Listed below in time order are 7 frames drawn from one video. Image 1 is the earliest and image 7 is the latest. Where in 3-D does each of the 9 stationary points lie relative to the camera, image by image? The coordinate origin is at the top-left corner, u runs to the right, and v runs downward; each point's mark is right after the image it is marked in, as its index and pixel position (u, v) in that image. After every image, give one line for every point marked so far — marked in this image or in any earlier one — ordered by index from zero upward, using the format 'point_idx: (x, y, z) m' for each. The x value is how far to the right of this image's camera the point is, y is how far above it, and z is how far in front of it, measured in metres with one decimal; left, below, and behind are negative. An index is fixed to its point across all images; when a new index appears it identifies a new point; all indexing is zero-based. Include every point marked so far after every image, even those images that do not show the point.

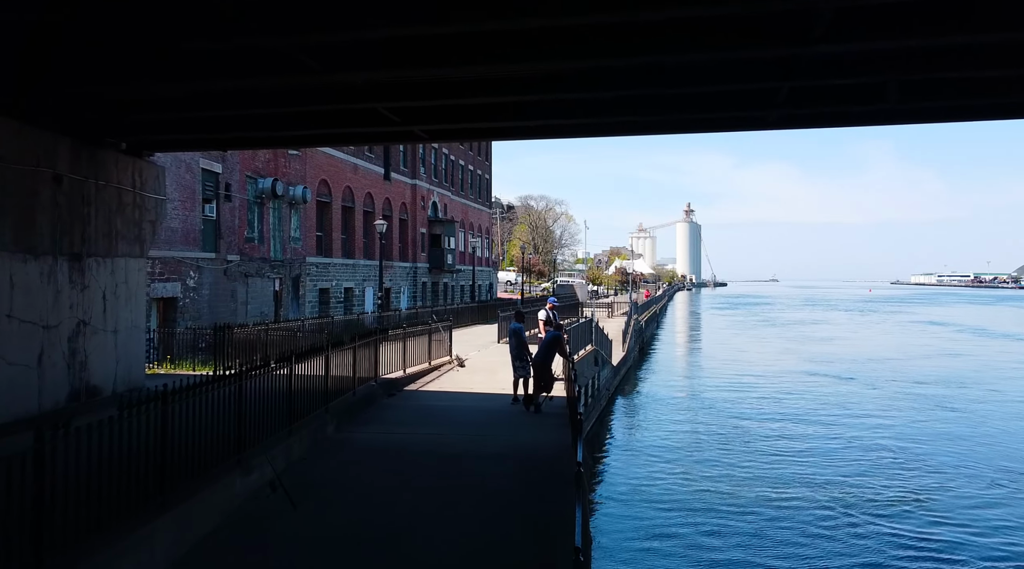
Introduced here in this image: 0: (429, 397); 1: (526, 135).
0: (-1.5, -2.2, +15.6) m
1: (+0.5, +2.5, +13.8) m
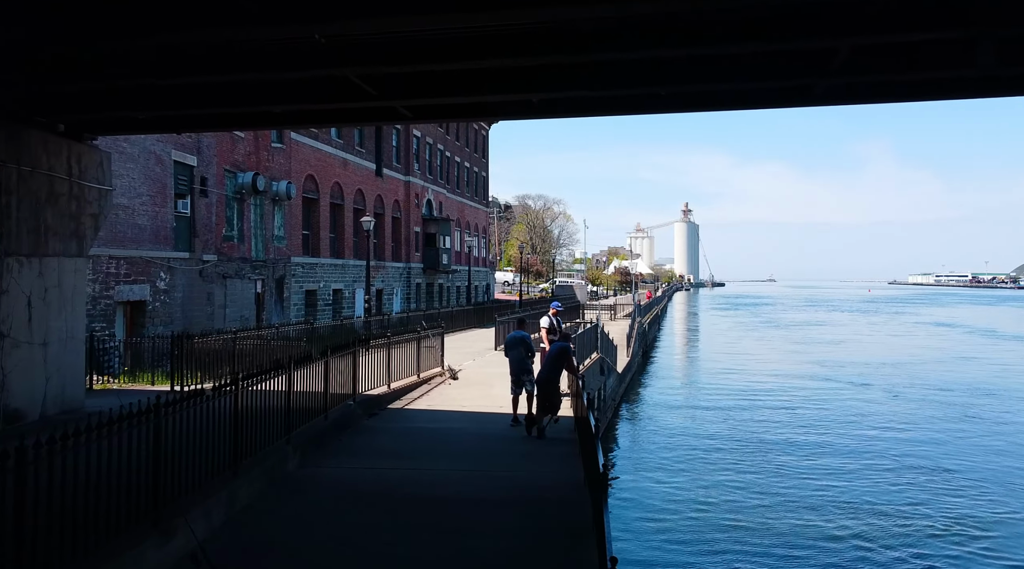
0: (-1.6, -2.2, +13.7) m
1: (+0.4, +2.5, +11.9) m
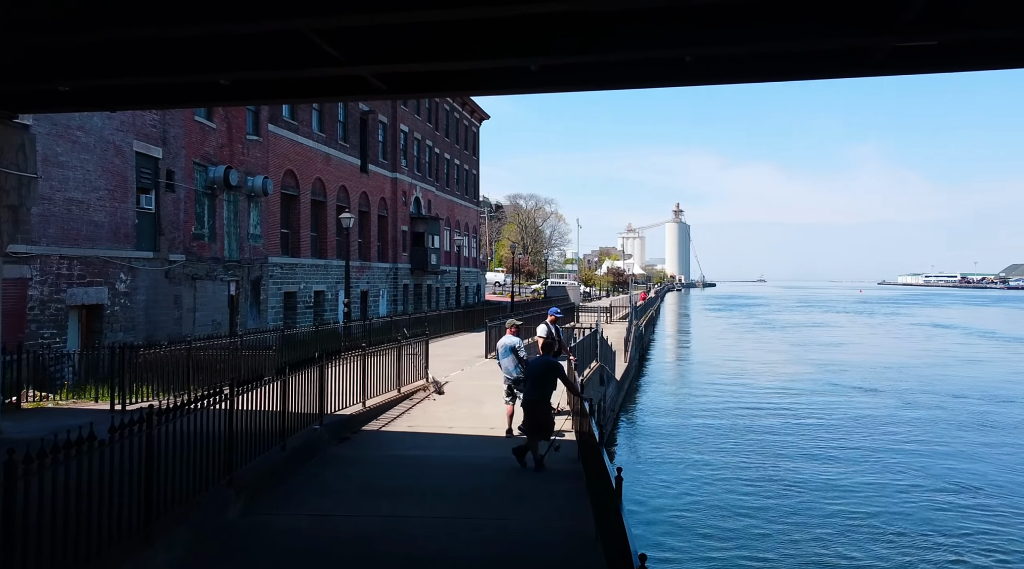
0: (-1.7, -2.3, +11.9) m
1: (+0.4, +2.4, +10.1) m
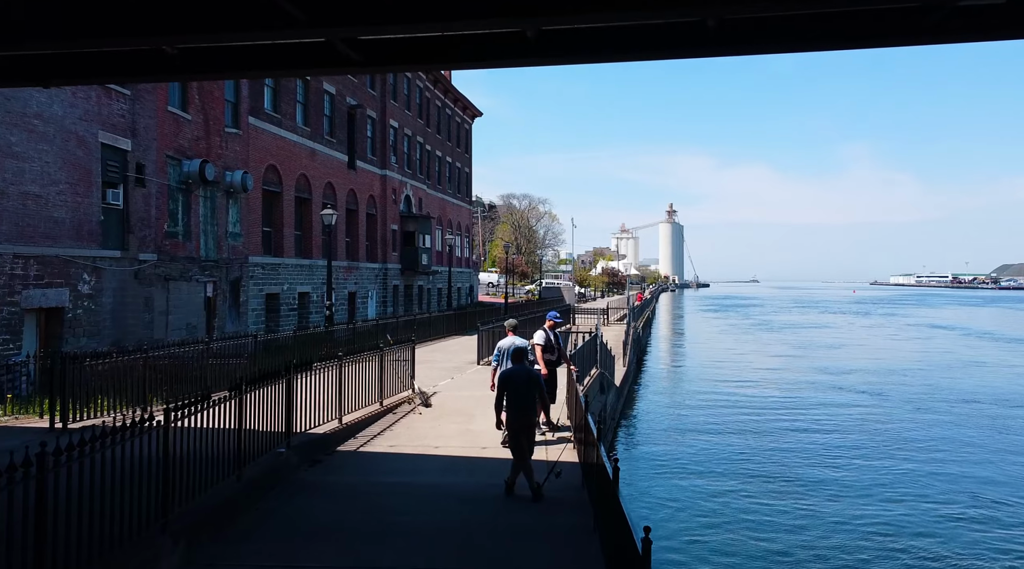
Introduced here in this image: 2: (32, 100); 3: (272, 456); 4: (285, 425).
0: (-1.7, -2.3, +10.4) m
1: (+0.3, +2.4, +8.7) m
2: (-10.2, +3.9, +17.6) m
3: (-2.8, -2.0, +9.6) m
4: (-2.9, -1.8, +10.3) m
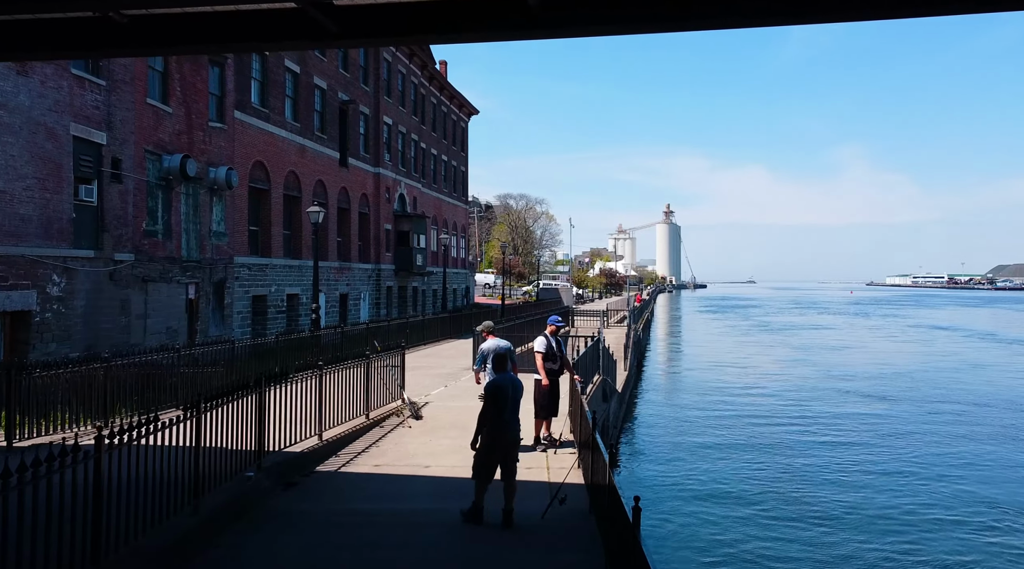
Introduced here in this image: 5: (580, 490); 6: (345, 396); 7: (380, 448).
0: (-1.8, -2.3, +9.3) m
1: (+0.3, +2.4, +7.5) m
2: (-10.3, +3.9, +16.5) m
3: (-2.8, -2.0, +8.5) m
4: (-2.9, -1.8, +9.2) m
5: (+0.8, -2.4, +9.4) m
6: (-2.4, -1.6, +11.9) m
7: (-1.8, -2.2, +11.2) m
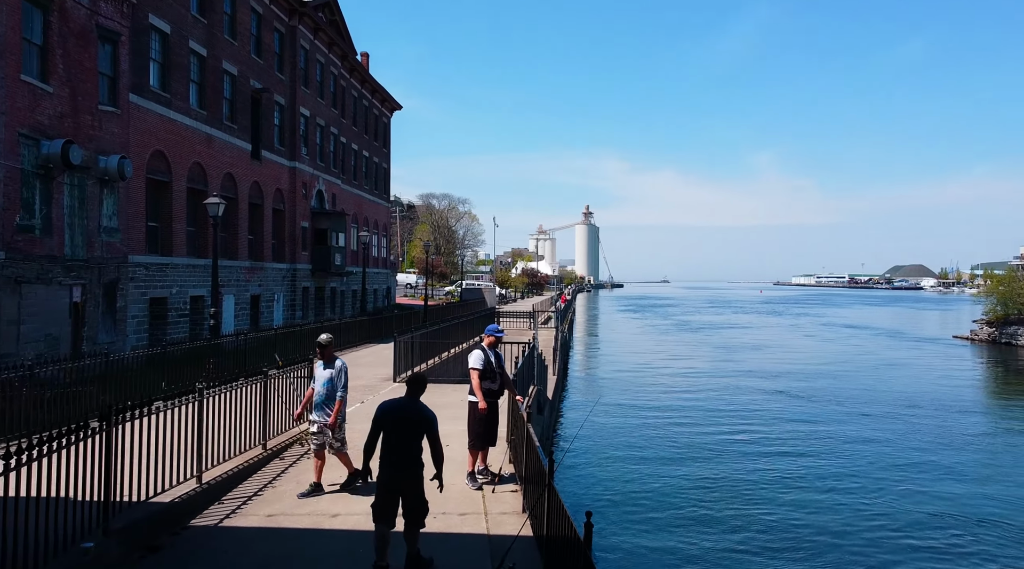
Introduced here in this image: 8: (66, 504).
0: (-2.4, -2.4, +7.4) m
1: (-0.2, +2.4, +5.9) m
2: (-11.5, +3.8, +13.8) m
3: (-3.4, -2.1, +6.5) m
4: (-3.5, -1.8, +7.3) m
5: (+0.2, -2.4, +7.8) m
6: (-3.3, -1.7, +10.0) m
7: (-2.6, -2.3, +9.3) m
8: (-3.5, -1.7, +6.7) m
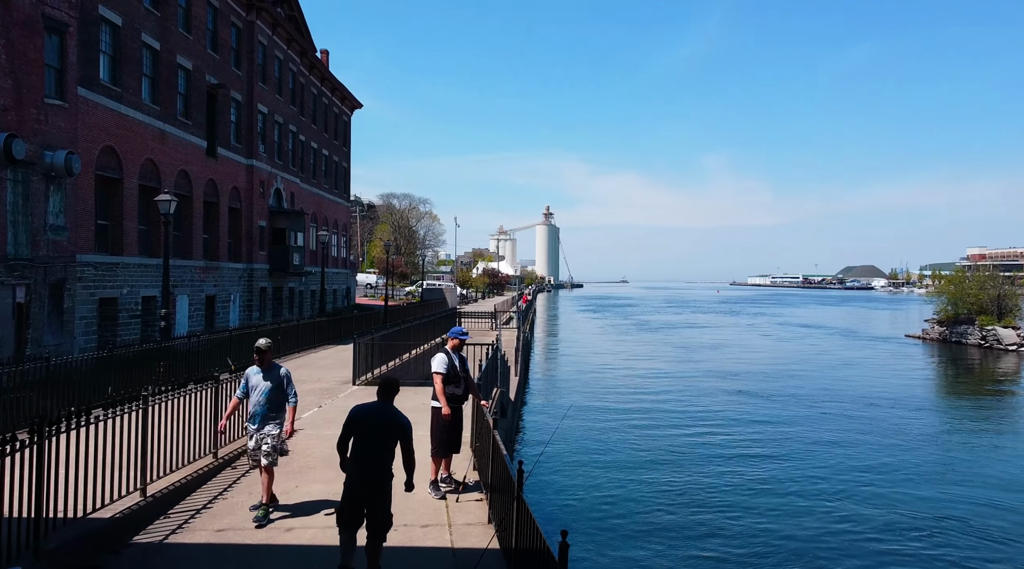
0: (-2.7, -2.4, +7.0) m
1: (-0.4, +2.4, +5.6) m
2: (-12.1, +3.8, +13.0) m
3: (-3.6, -2.1, +6.1) m
4: (-3.8, -1.8, +6.8) m
5: (-0.2, -2.4, +7.5) m
6: (-3.7, -1.7, +9.5) m
7: (-3.0, -2.3, +8.9) m
8: (-3.7, -1.7, +6.3) m
